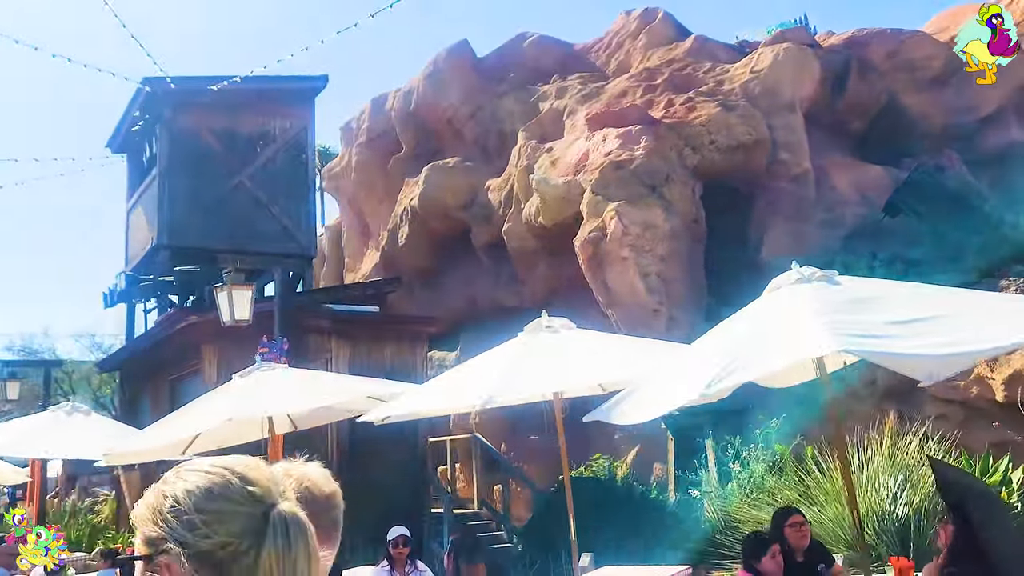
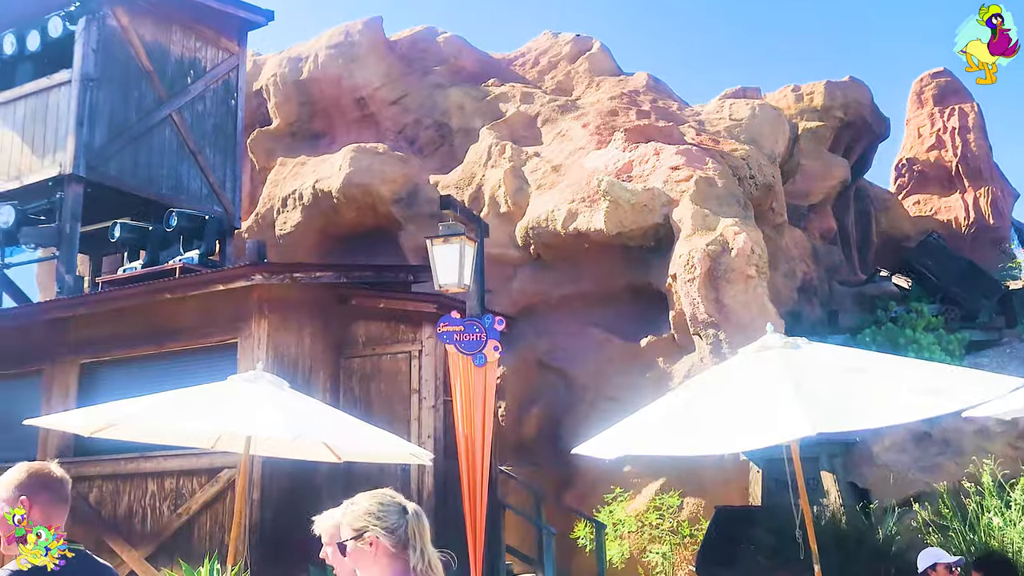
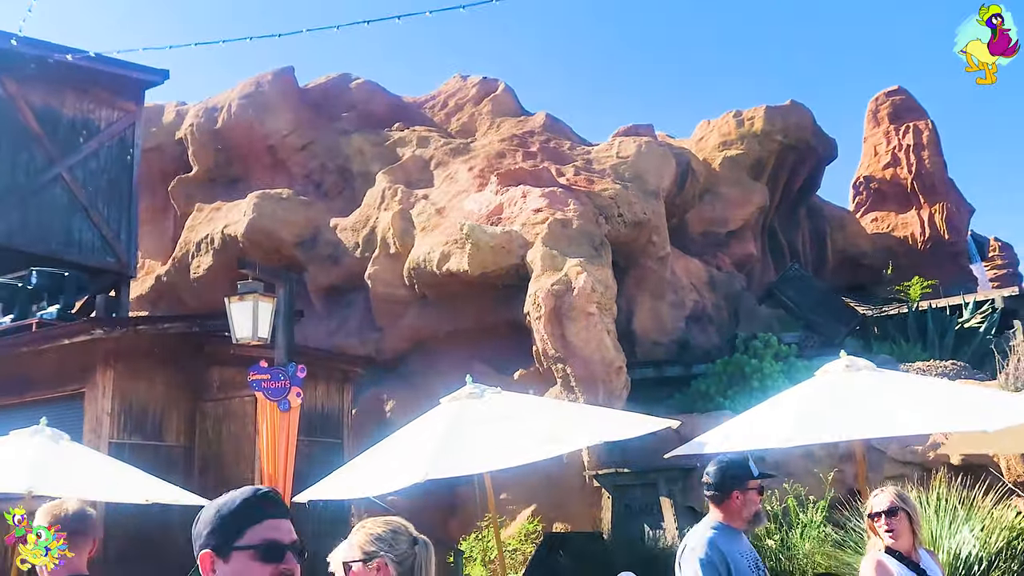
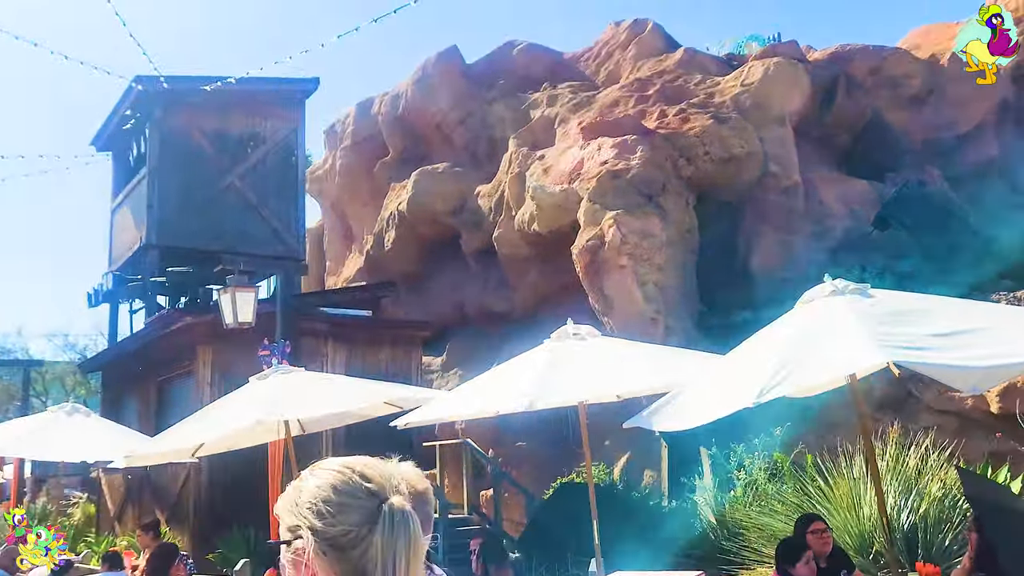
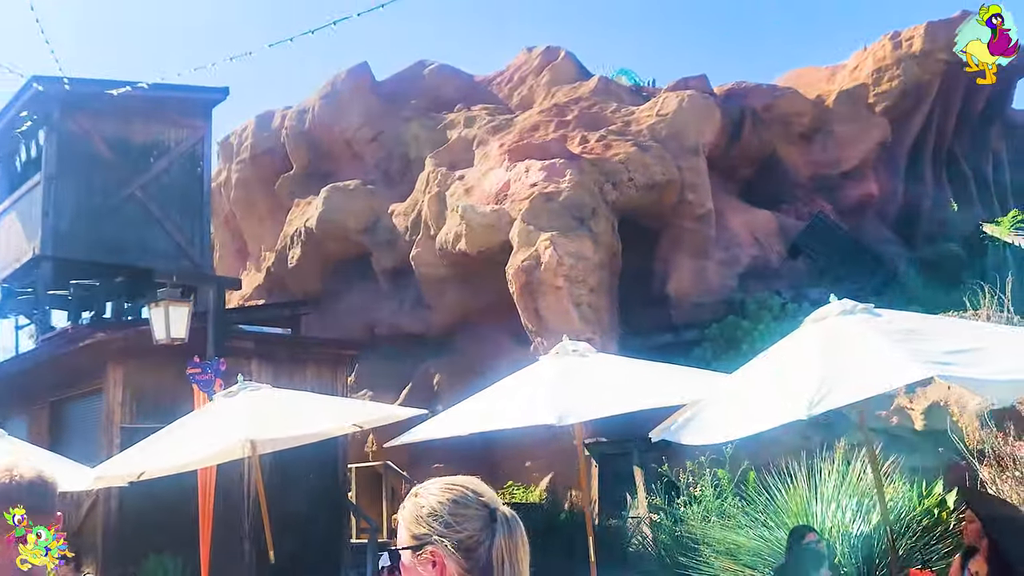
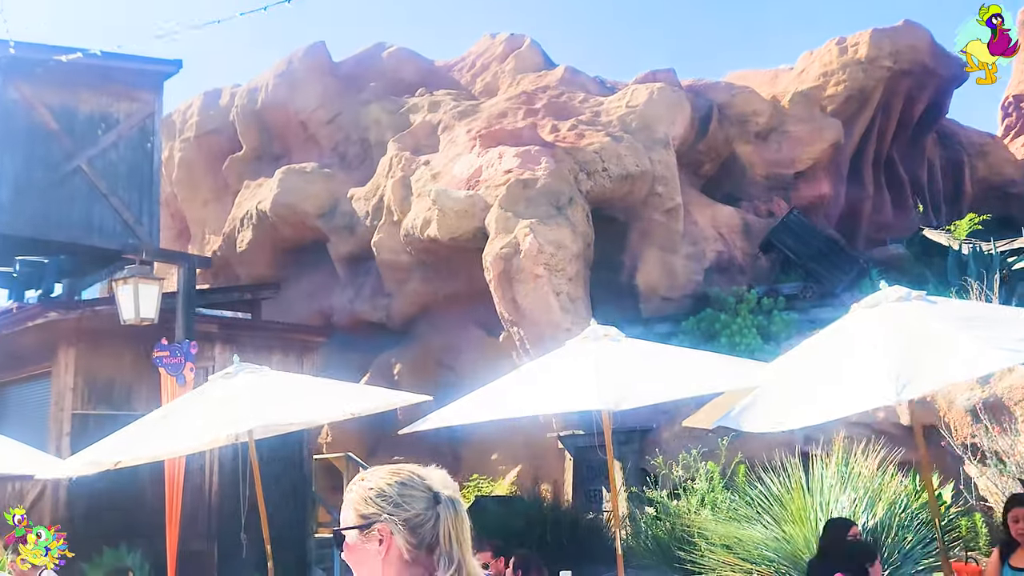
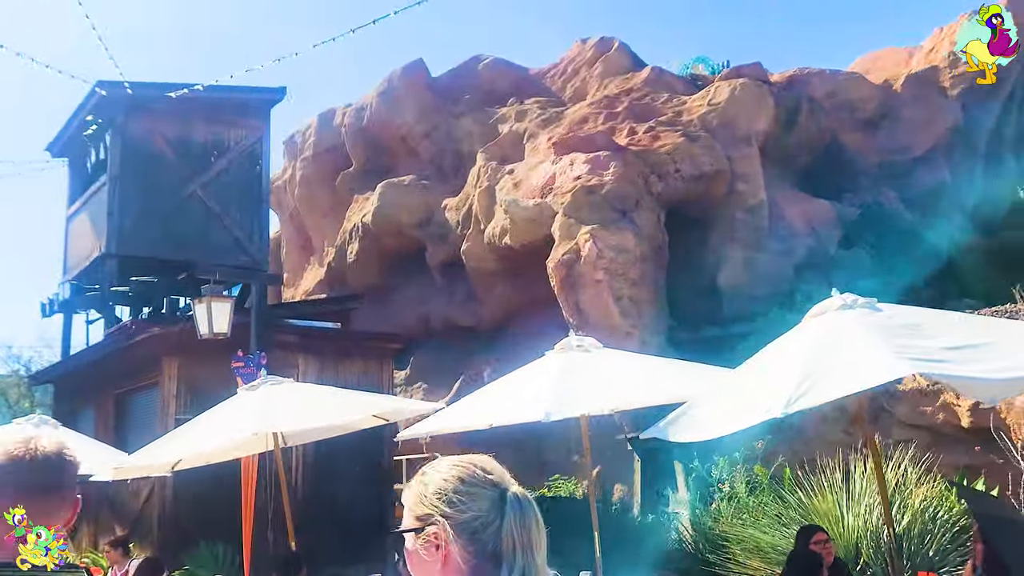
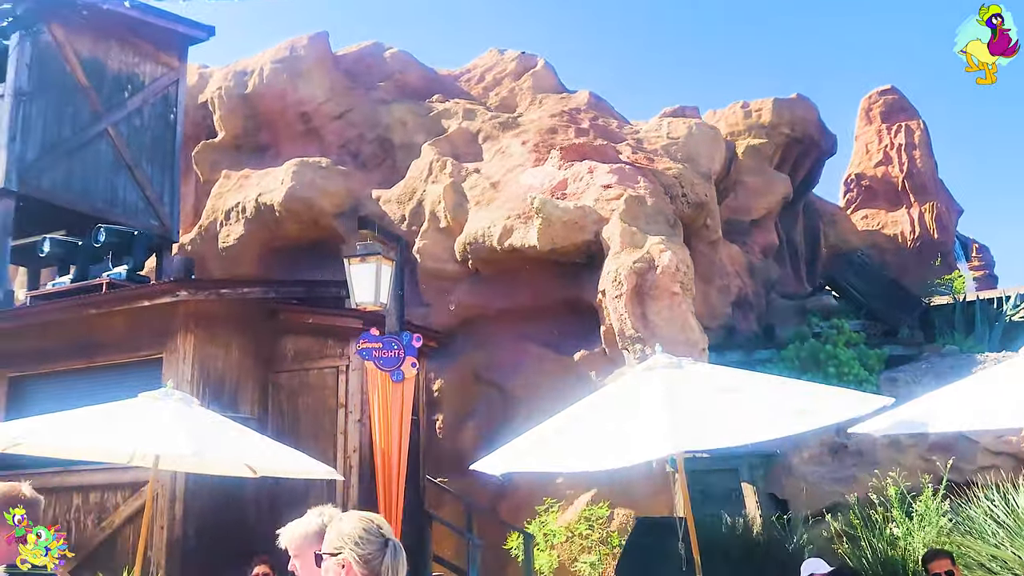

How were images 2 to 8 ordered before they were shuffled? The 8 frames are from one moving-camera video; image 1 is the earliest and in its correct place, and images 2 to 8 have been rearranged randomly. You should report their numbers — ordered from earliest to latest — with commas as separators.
4, 7, 5, 6, 3, 8, 2
